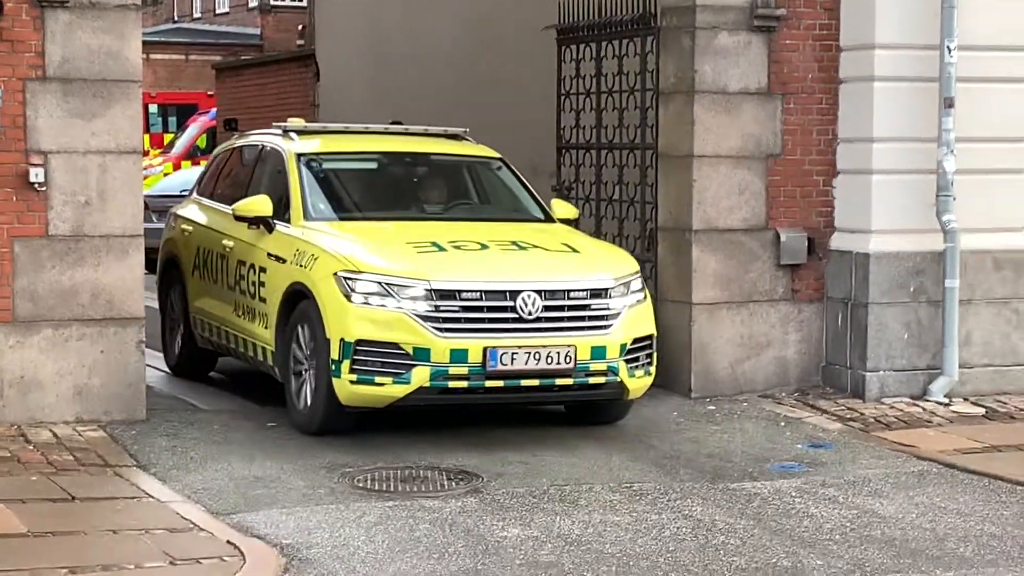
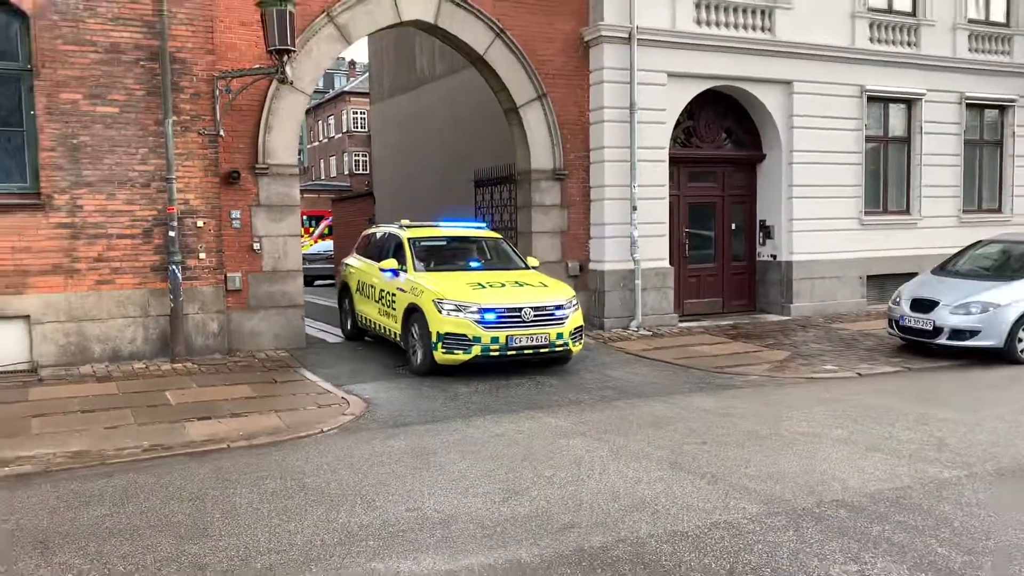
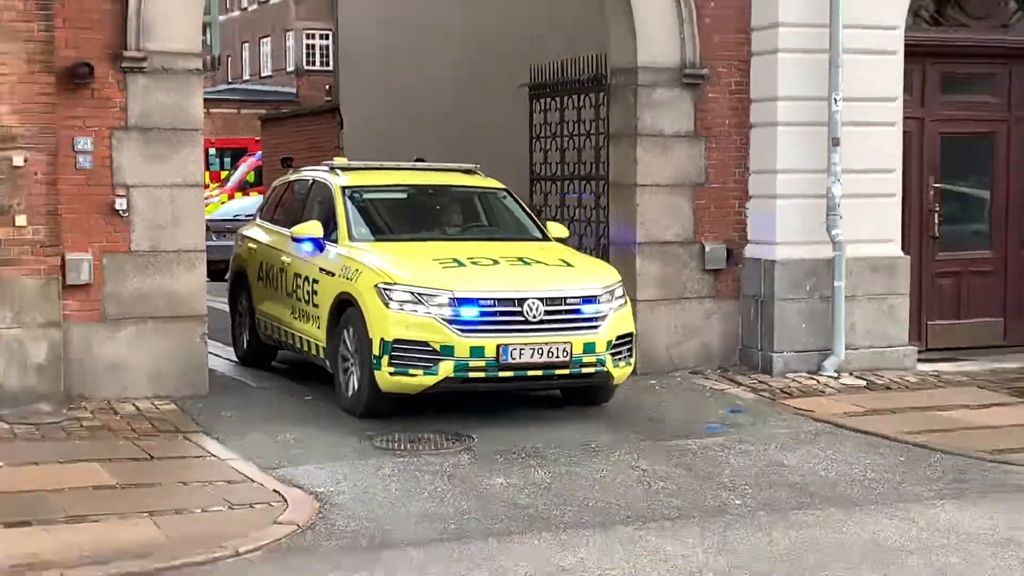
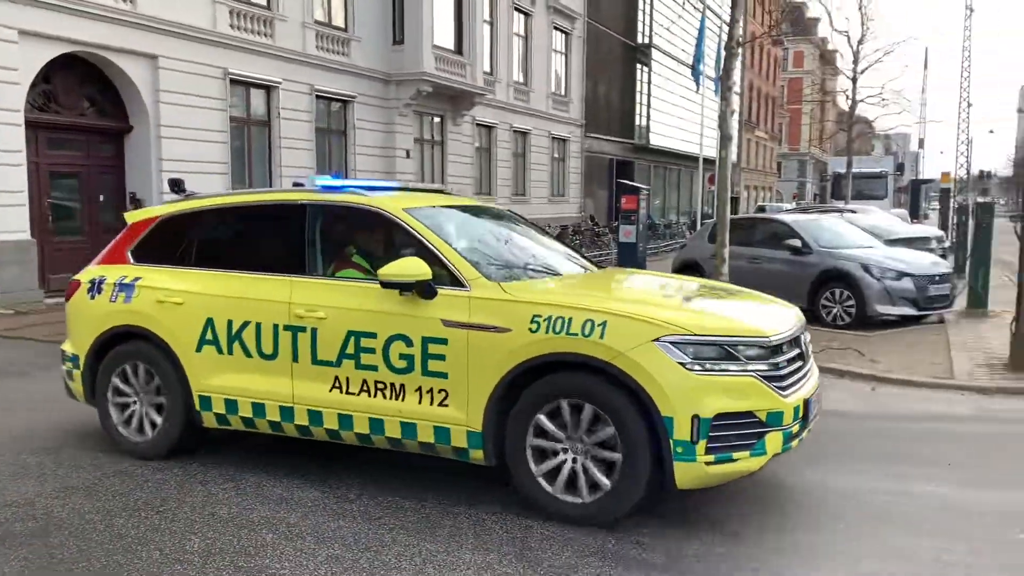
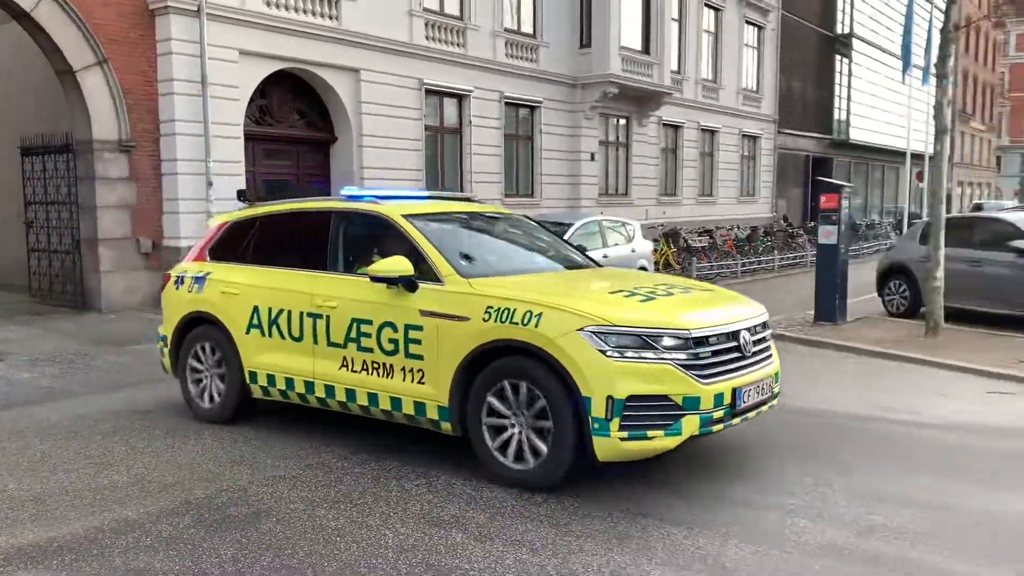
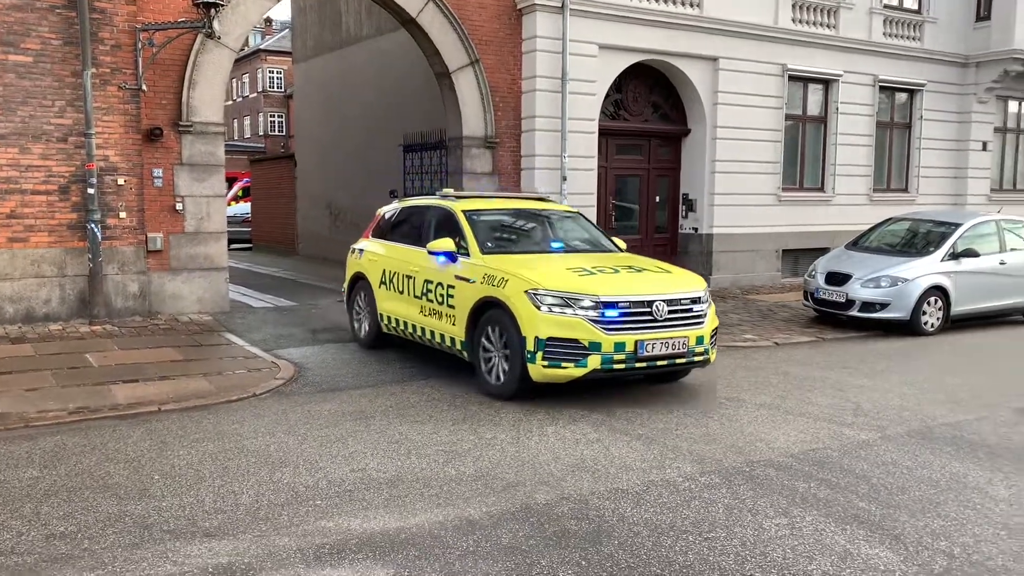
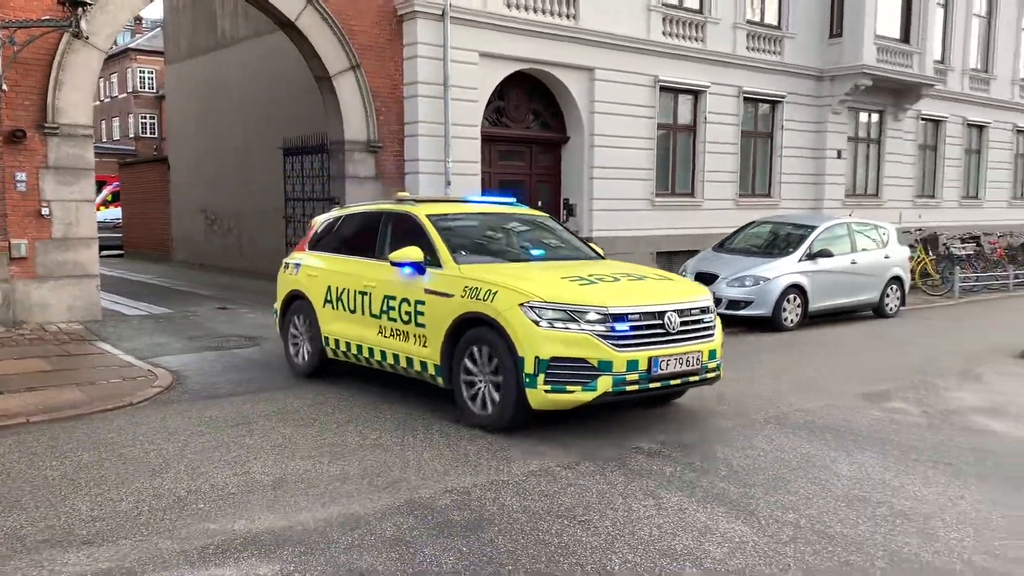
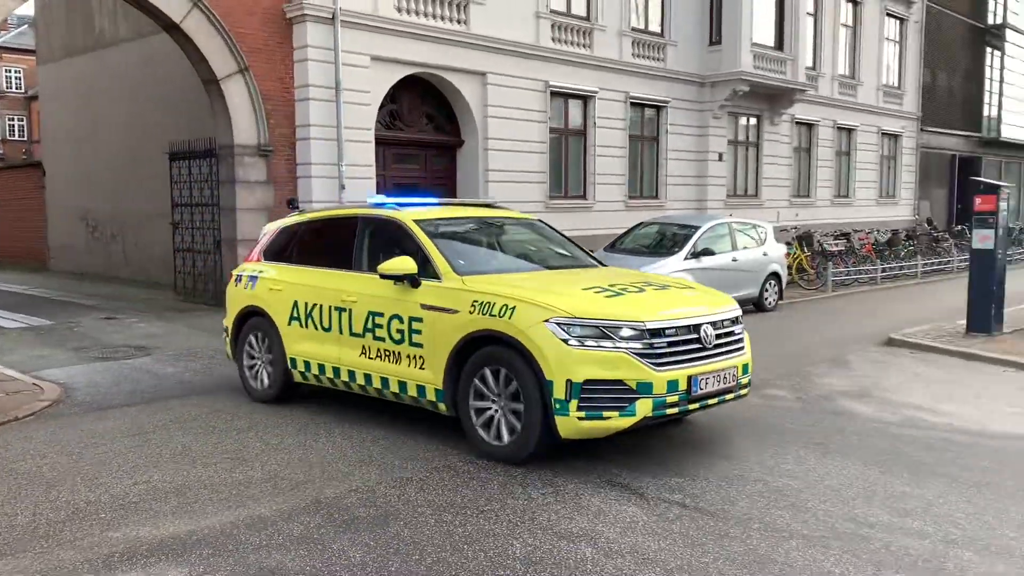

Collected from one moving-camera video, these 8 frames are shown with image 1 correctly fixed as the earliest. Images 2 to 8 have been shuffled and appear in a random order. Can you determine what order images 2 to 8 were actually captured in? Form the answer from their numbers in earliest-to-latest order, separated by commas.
3, 2, 6, 7, 8, 5, 4
